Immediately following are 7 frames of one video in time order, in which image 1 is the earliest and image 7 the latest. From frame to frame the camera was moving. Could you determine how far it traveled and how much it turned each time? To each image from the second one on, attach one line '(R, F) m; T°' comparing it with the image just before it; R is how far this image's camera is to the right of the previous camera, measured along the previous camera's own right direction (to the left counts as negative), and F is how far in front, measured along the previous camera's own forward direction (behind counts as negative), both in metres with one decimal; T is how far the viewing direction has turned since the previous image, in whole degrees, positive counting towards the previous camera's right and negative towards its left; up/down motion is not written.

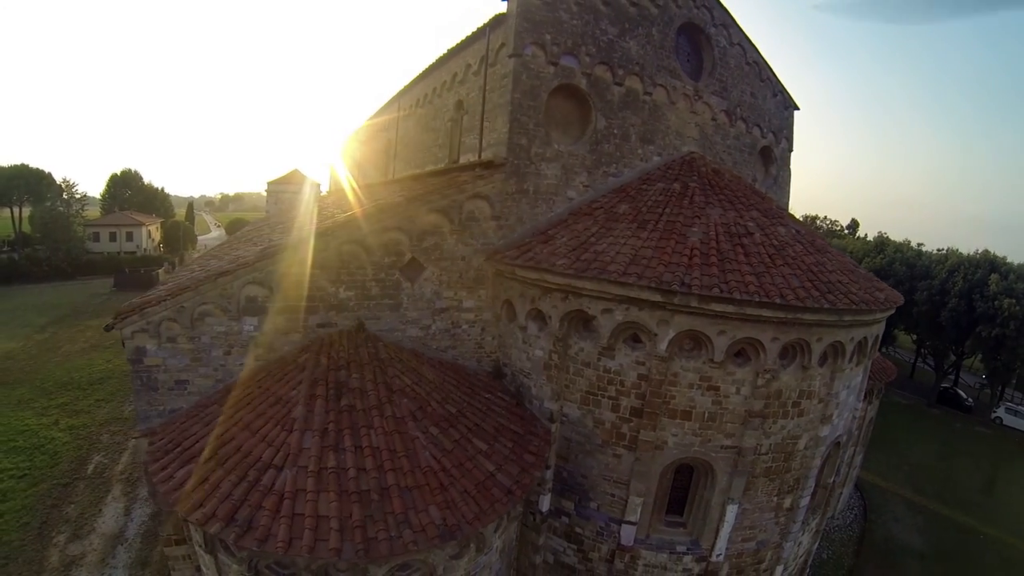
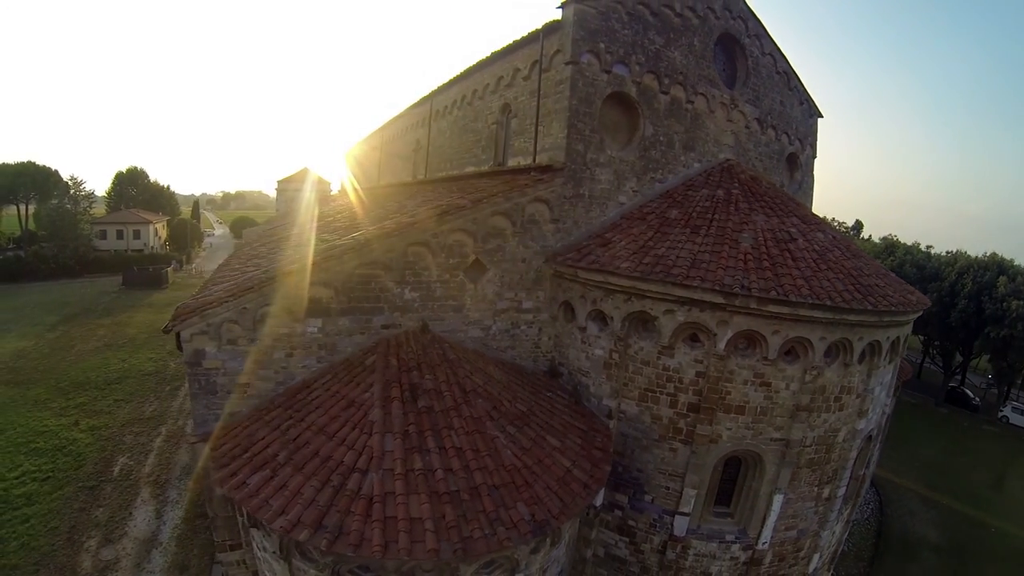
(-1.2, -0.2) m; +2°
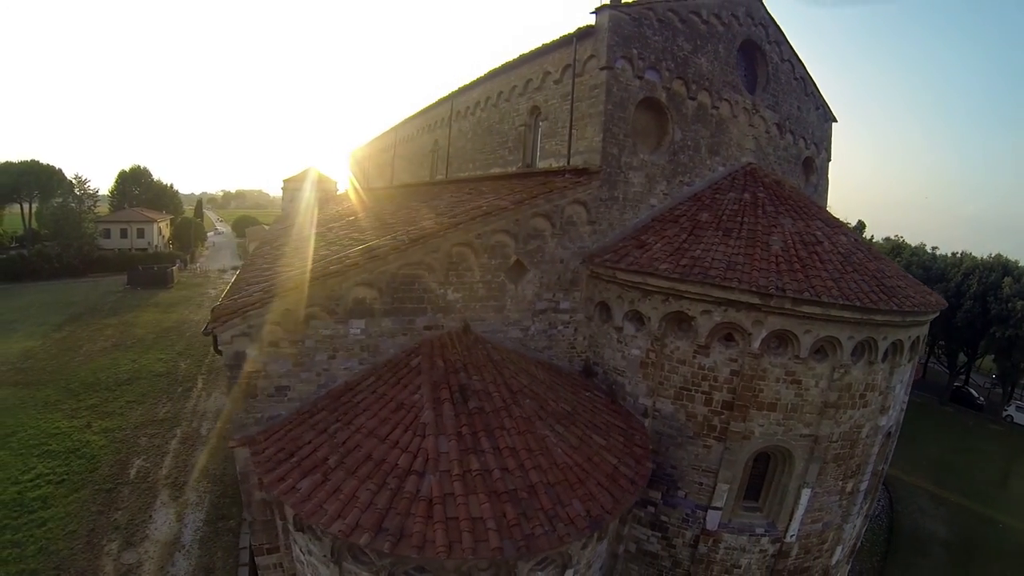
(-0.8, -0.1) m; +2°
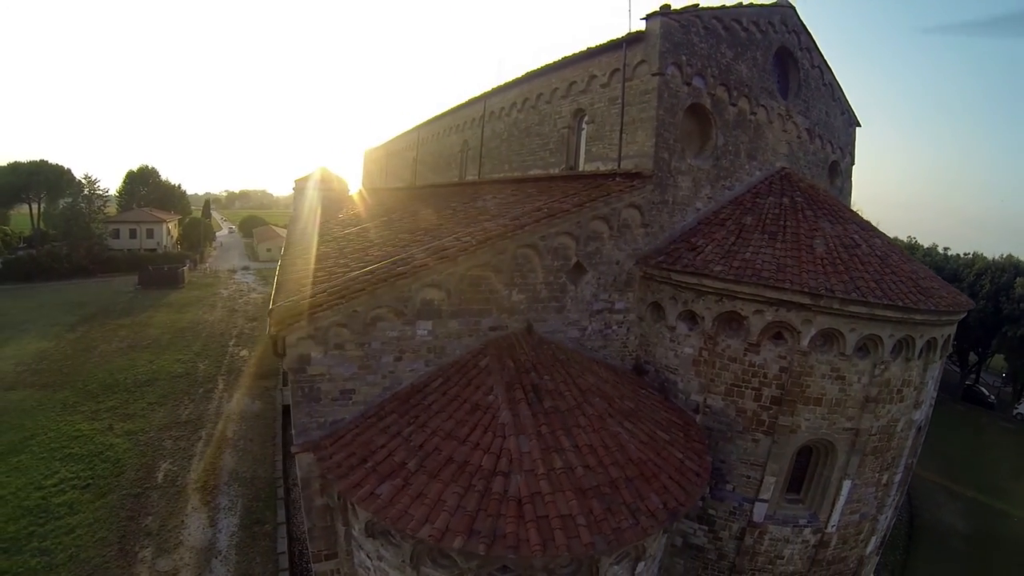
(-1.2, -0.1) m; +2°
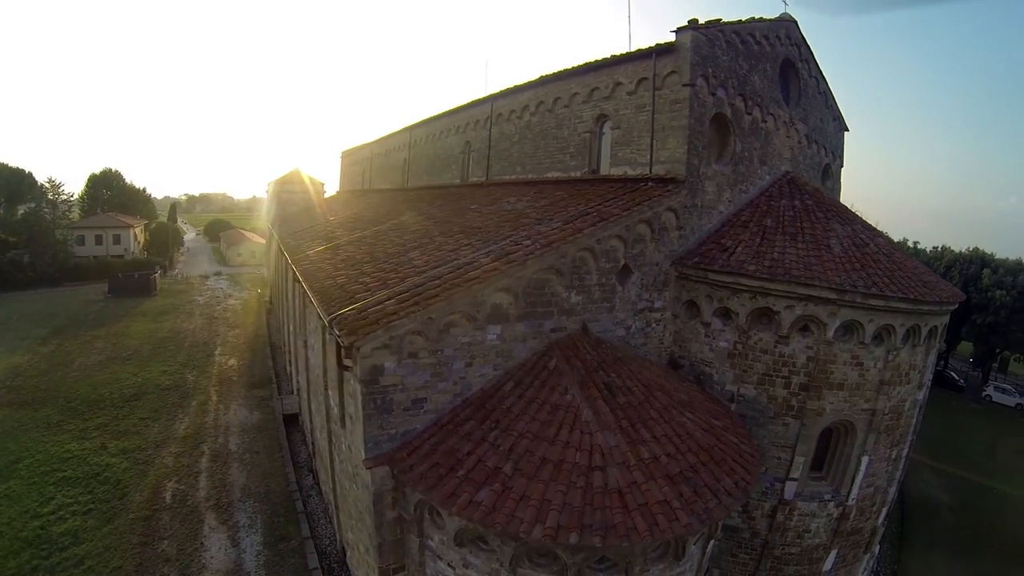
(-1.6, -0.1) m; +6°
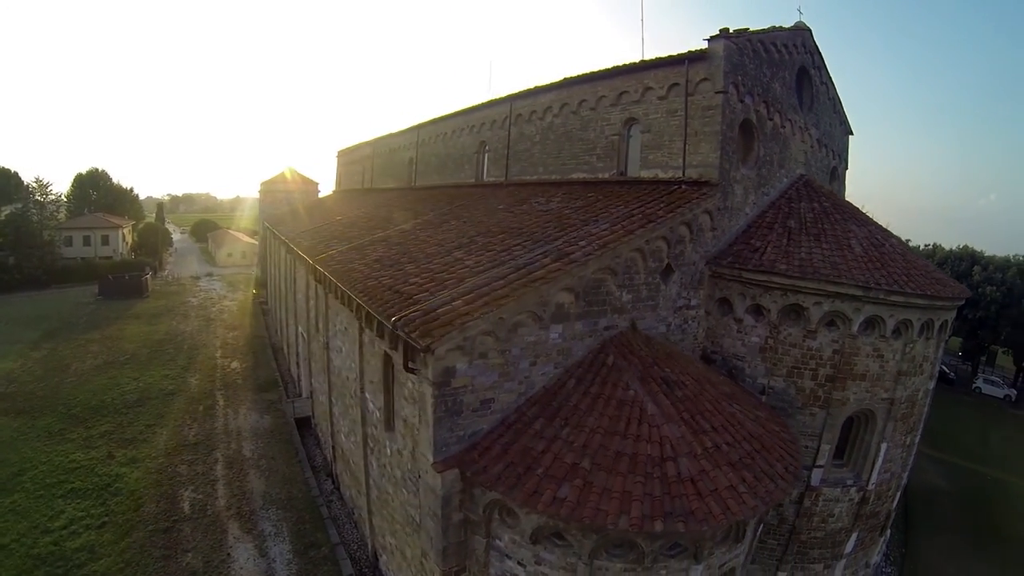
(-1.3, -0.1) m; +3°
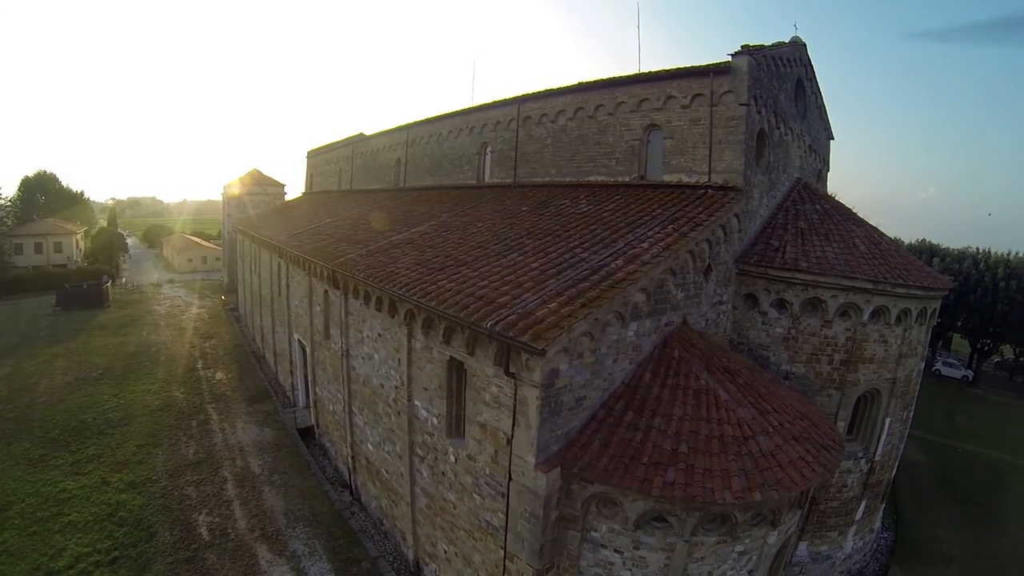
(-2.0, 0.0) m; +7°
